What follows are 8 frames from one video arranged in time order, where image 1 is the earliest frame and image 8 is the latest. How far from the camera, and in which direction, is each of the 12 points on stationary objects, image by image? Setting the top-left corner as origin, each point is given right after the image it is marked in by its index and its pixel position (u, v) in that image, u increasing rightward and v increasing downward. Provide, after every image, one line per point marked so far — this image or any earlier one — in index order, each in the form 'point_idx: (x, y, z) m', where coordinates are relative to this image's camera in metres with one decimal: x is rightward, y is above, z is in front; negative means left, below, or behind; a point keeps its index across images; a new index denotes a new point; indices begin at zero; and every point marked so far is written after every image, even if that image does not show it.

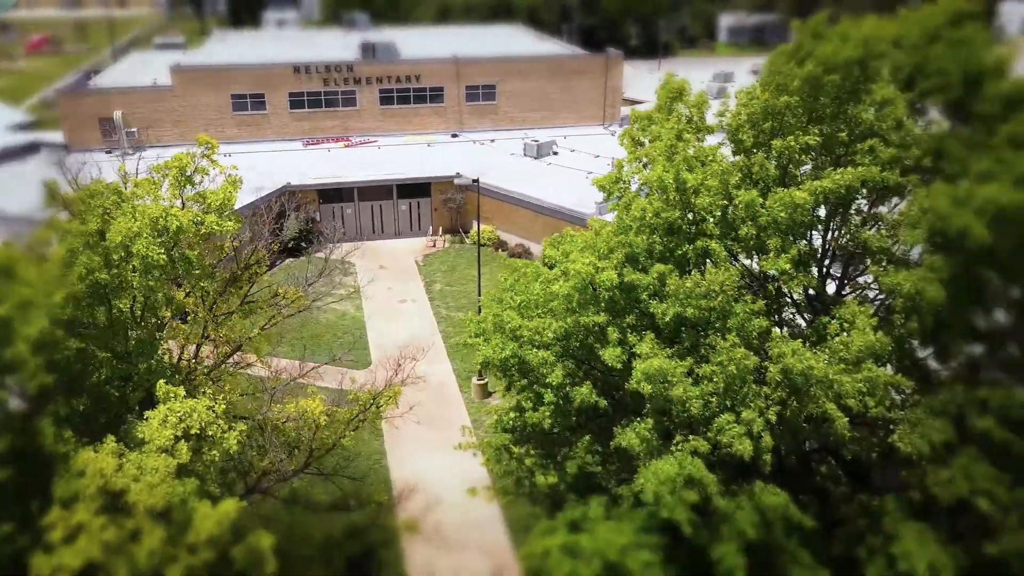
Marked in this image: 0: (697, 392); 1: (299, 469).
0: (+2.4, -1.3, +10.2) m
1: (-3.4, -2.8, +12.6) m
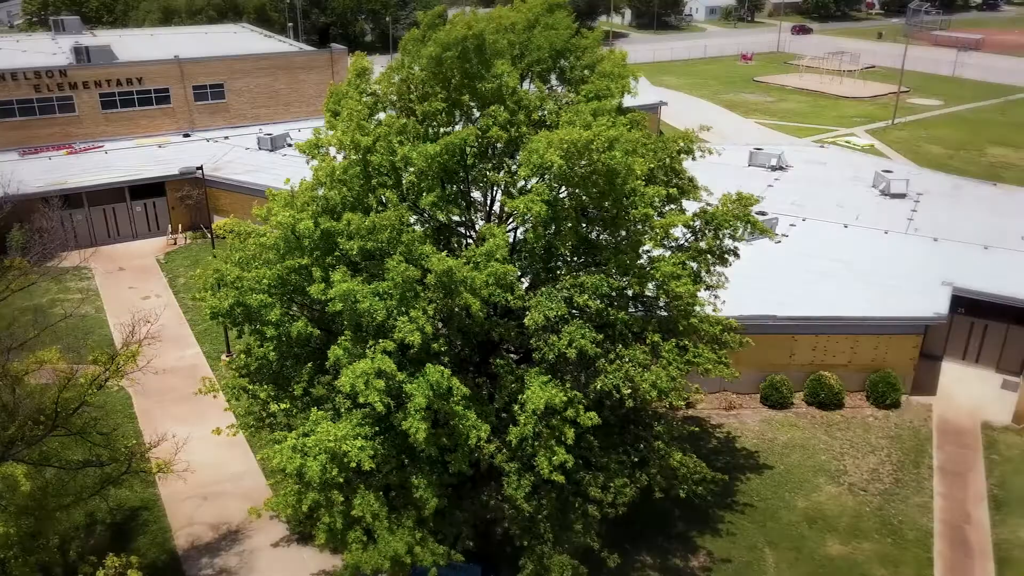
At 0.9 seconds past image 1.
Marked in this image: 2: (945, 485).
0: (-2.1, -0.3, +13.2) m
1: (-8.0, -2.5, +14.4) m
2: (+10.4, -4.8, +19.8) m
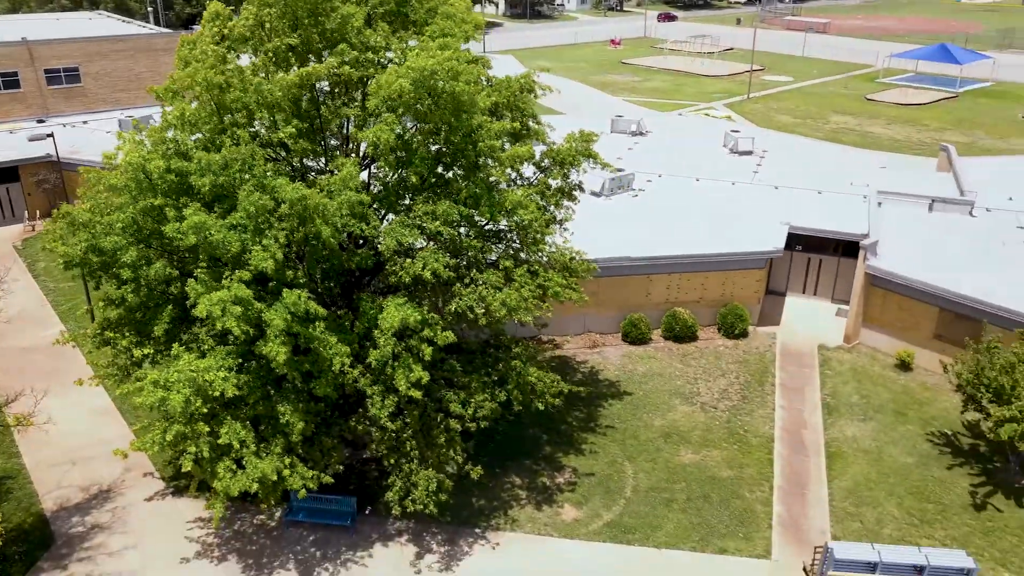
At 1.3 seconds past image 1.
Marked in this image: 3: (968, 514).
0: (-4.6, +0.9, +13.6) m
1: (-10.5, -1.6, +14.0) m
2: (+7.2, -2.9, +21.7) m
3: (+9.7, -4.8, +17.5) m
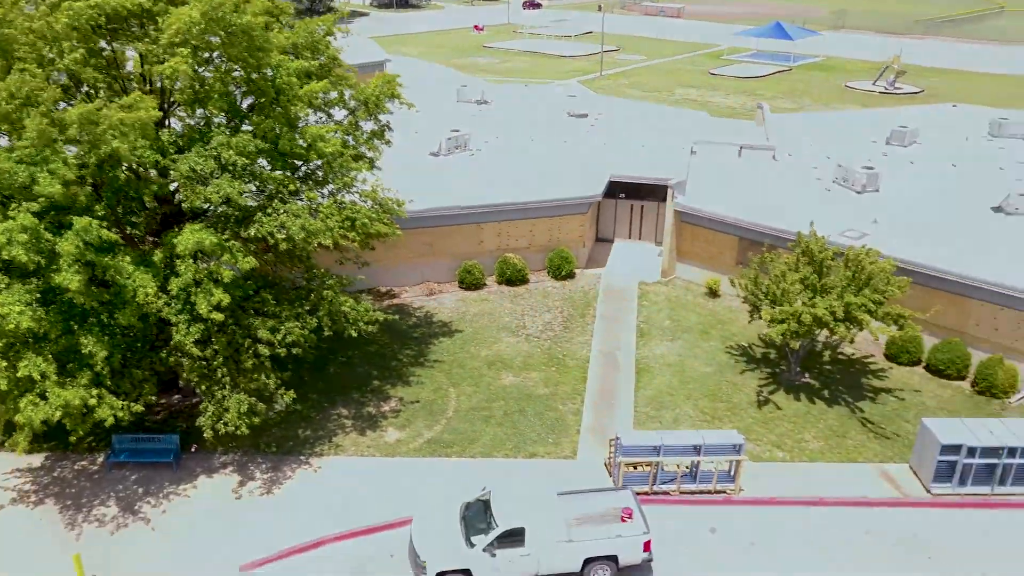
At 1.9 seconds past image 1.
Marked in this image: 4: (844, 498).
0: (-8.2, +2.1, +13.7) m
1: (-14.0, -0.8, +13.4) m
2: (+2.6, -1.1, +23.4) m
3: (+5.7, -2.8, +19.4) m
4: (+6.7, -4.3, +16.7) m
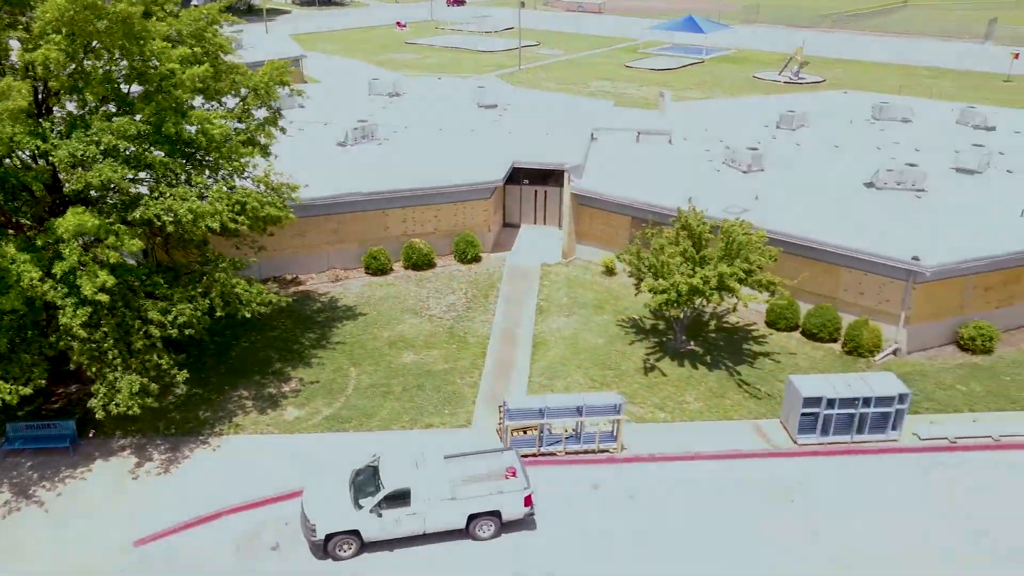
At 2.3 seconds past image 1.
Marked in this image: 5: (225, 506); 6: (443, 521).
0: (-10.4, +2.3, +13.8) m
1: (-16.1, -0.7, +13.1) m
2: (-0.2, -0.5, +24.2) m
3: (+3.2, -2.2, +20.5) m
4: (+4.4, -3.6, +17.8) m
5: (-5.6, -4.2, +15.9) m
6: (-1.3, -4.3, +15.0) m
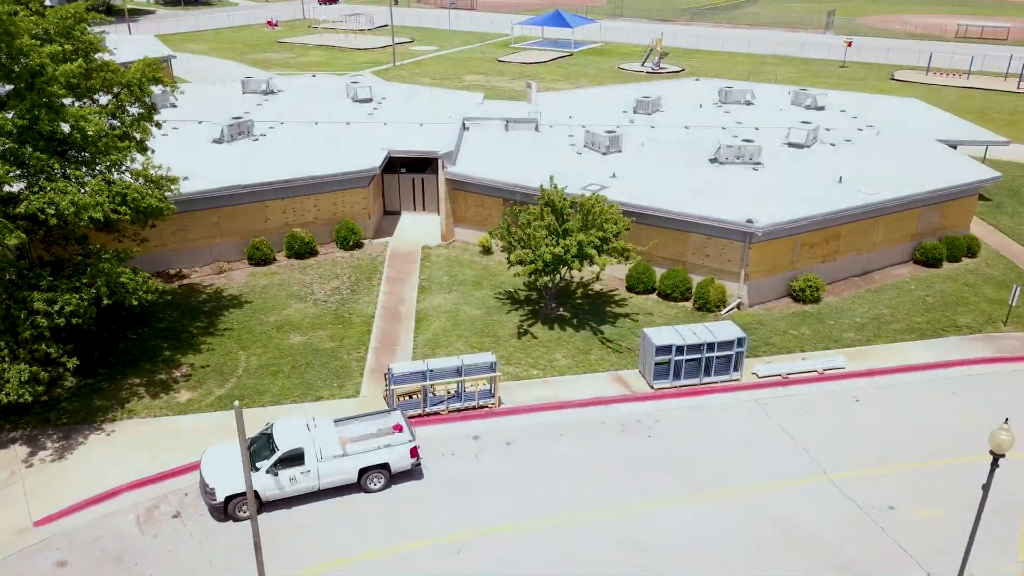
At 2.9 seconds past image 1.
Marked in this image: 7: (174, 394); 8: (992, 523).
0: (-12.8, +2.3, +13.9) m
1: (-18.1, -1.0, +12.4) m
2: (-3.9, 0.0, +25.6) m
3: (0.0, -1.4, +22.4) m
4: (+1.7, -2.8, +19.9) m
5: (-7.9, -4.0, +16.7) m
6: (-3.5, -3.8, +16.4) m
7: (-8.2, -2.6, +19.8) m
8: (+9.5, -4.7, +16.3) m
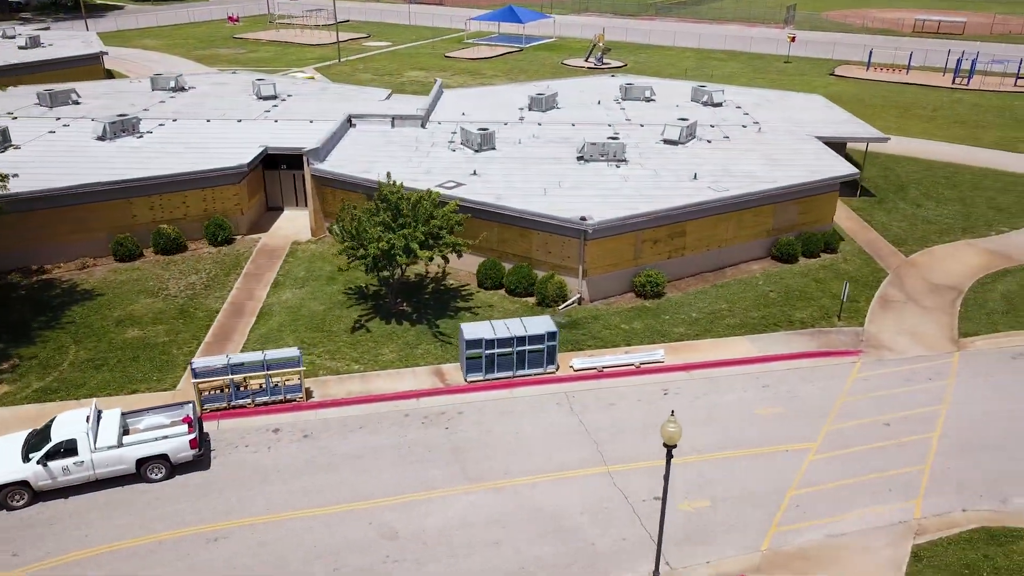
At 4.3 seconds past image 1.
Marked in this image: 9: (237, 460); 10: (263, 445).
0: (-17.5, +2.4, +14.4) m
1: (-22.8, -1.0, +13.0) m
2: (-8.5, +0.2, +26.0) m
3: (-4.6, -1.3, +22.8) m
4: (-3.0, -2.6, +20.3) m
5: (-12.6, -3.9, +17.2) m
6: (-8.2, -3.7, +16.8) m
7: (-12.8, -2.4, +20.3) m
8: (+4.8, -4.6, +16.7) m
9: (-6.1, -3.7, +18.1) m
10: (-5.6, -3.5, +18.6) m
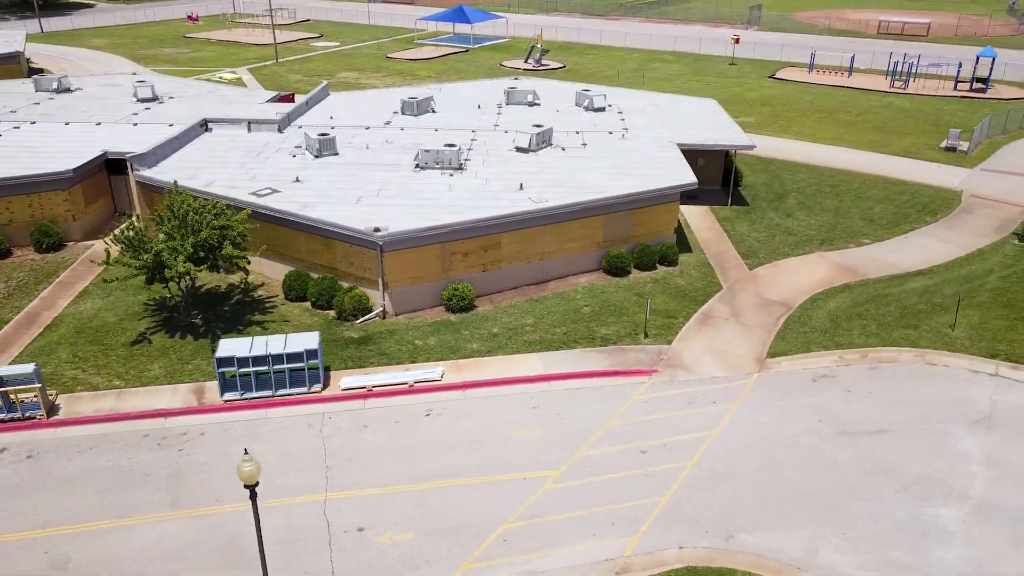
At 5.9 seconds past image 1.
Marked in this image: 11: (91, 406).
0: (-23.5, +2.1, +13.9) m
1: (-28.8, -1.2, +12.6) m
2: (-14.3, -0.1, +25.4) m
3: (-10.5, -1.6, +22.1) m
4: (-8.9, -3.0, +19.6) m
5: (-18.6, -4.1, +16.6) m
6: (-14.2, -4.0, +16.2) m
7: (-18.7, -2.7, +19.7) m
8: (-1.2, -5.0, +15.8) m
9: (-12.0, -4.1, +17.4) m
10: (-11.6, -3.8, +17.9) m
11: (-10.2, -2.9, +19.9) m
